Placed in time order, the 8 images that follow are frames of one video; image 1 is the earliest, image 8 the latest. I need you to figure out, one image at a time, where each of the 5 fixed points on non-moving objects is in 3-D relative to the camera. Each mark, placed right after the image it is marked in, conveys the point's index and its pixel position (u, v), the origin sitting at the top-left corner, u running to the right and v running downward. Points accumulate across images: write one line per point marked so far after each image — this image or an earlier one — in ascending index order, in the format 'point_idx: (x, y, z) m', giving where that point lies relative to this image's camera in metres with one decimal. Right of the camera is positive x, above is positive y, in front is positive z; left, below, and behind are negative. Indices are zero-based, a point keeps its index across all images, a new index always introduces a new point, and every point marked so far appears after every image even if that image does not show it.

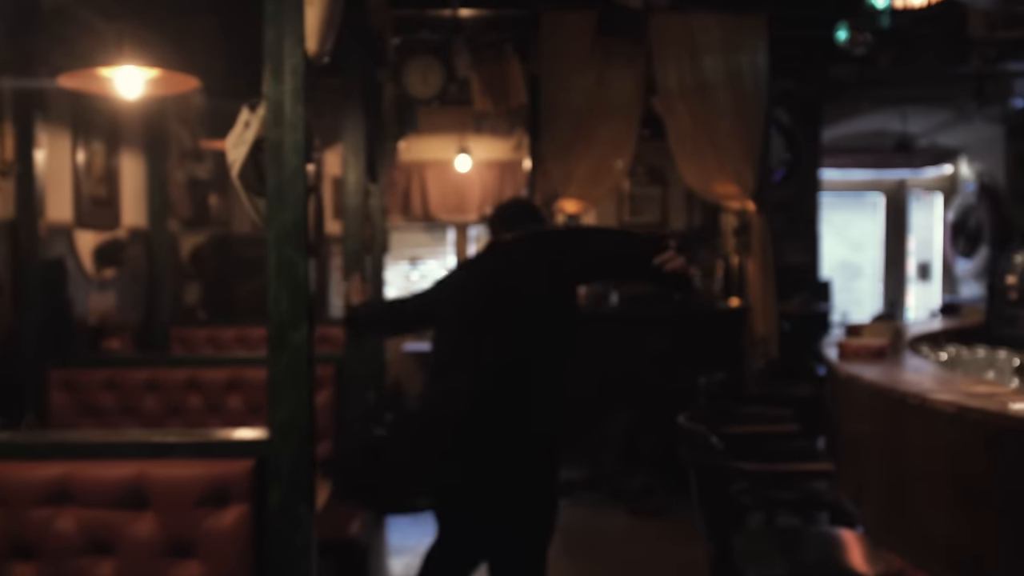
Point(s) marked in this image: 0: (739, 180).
0: (+1.1, +0.5, +4.8) m
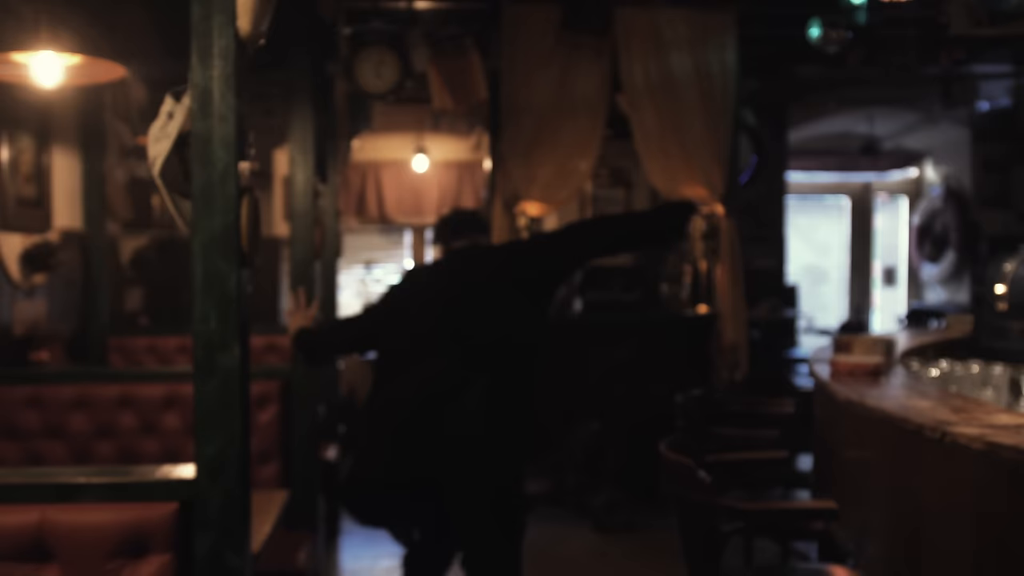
0: (+0.9, +0.5, +4.6) m
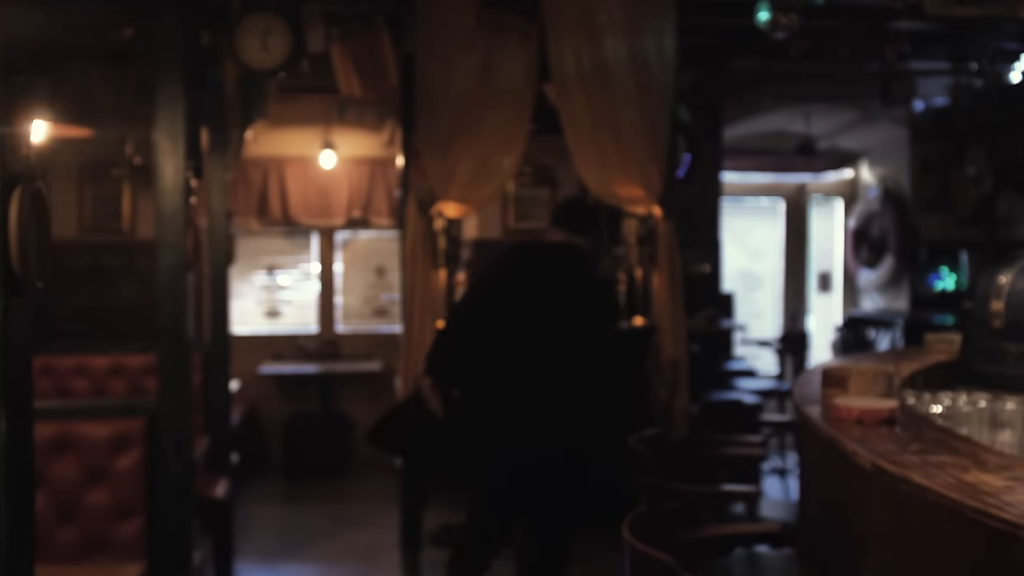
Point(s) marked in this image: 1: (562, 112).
0: (+0.5, +0.4, +4.2) m
1: (+0.2, +0.7, +4.1) m
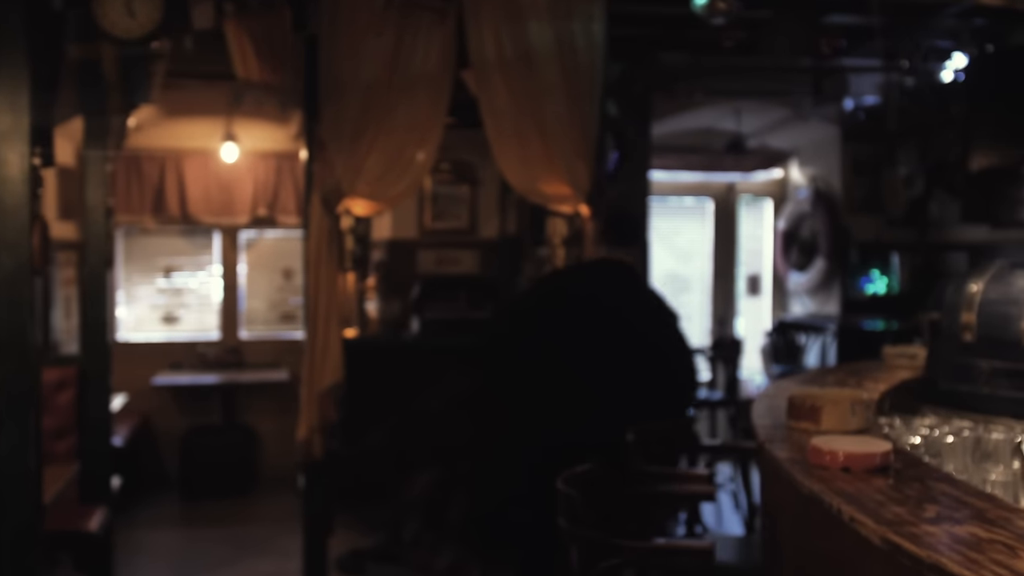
0: (+0.2, +0.4, +3.8) m
1: (-0.1, +0.7, +3.8) m
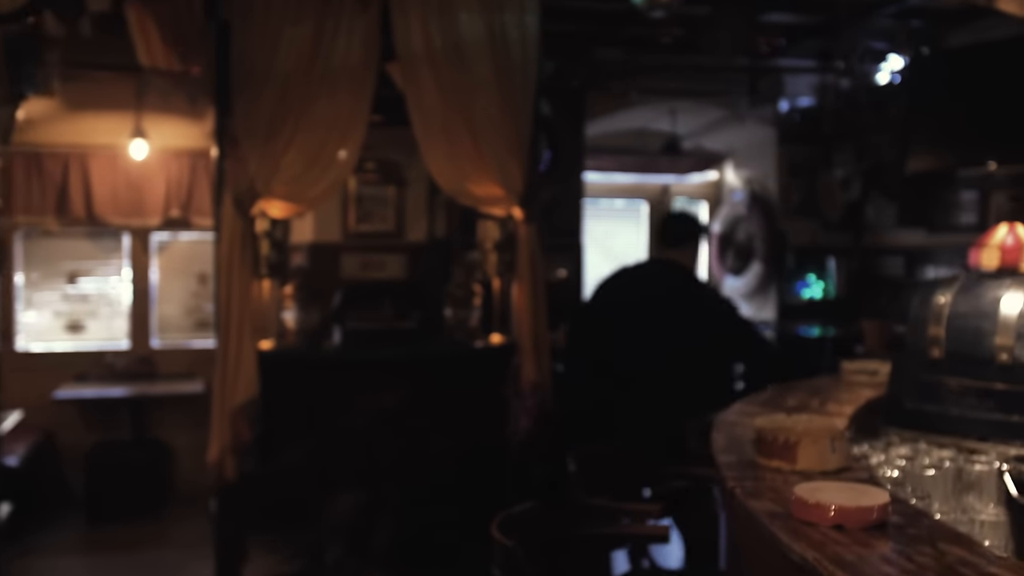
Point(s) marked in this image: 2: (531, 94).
0: (0.0, +0.4, +3.6) m
1: (-0.4, +0.7, +3.5) m
2: (+0.1, +0.7, +3.6) m
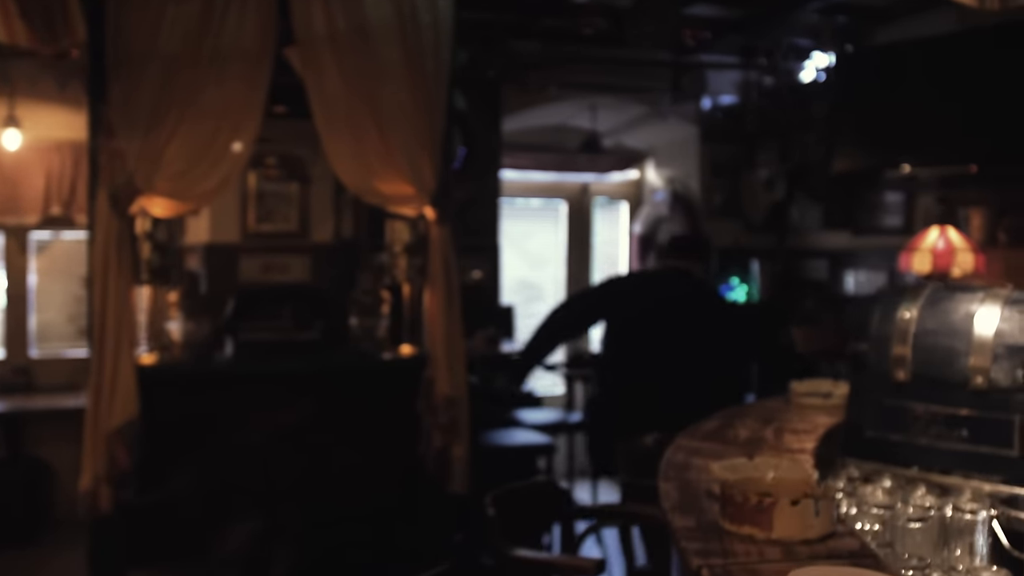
0: (-0.3, +0.4, +3.3) m
1: (-0.6, +0.6, +3.2) m
2: (-0.2, +0.7, +3.3) m
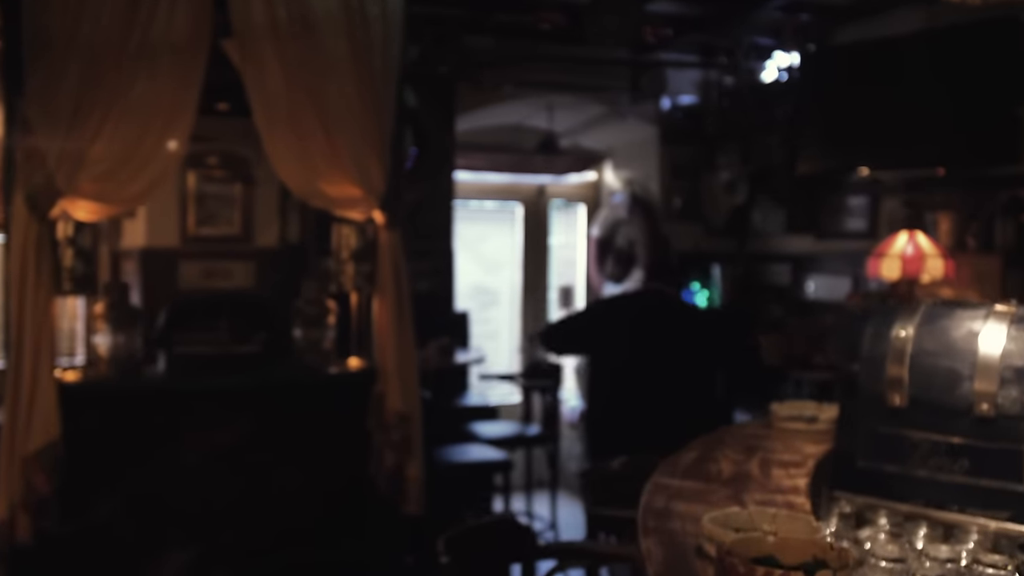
0: (-0.4, +0.3, +3.1) m
1: (-0.8, +0.6, +3.0) m
2: (-0.4, +0.6, +3.1) m
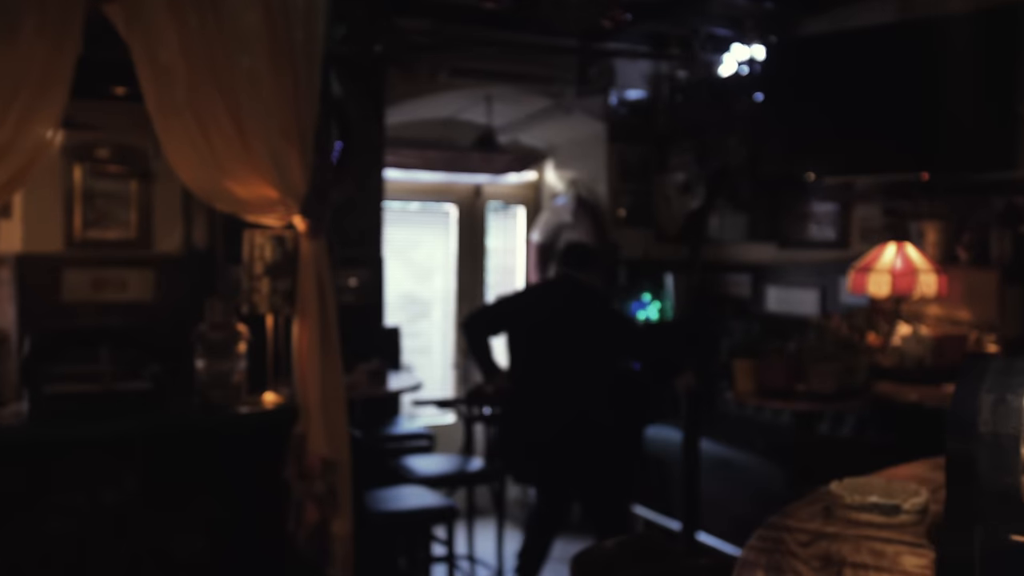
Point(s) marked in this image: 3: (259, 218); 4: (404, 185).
0: (-0.6, +0.3, +2.5) m
1: (-0.9, +0.6, +2.4) m
2: (-0.5, +0.6, +2.6) m
3: (-0.7, +0.2, +2.7) m
4: (-0.4, +0.4, +4.3) m
